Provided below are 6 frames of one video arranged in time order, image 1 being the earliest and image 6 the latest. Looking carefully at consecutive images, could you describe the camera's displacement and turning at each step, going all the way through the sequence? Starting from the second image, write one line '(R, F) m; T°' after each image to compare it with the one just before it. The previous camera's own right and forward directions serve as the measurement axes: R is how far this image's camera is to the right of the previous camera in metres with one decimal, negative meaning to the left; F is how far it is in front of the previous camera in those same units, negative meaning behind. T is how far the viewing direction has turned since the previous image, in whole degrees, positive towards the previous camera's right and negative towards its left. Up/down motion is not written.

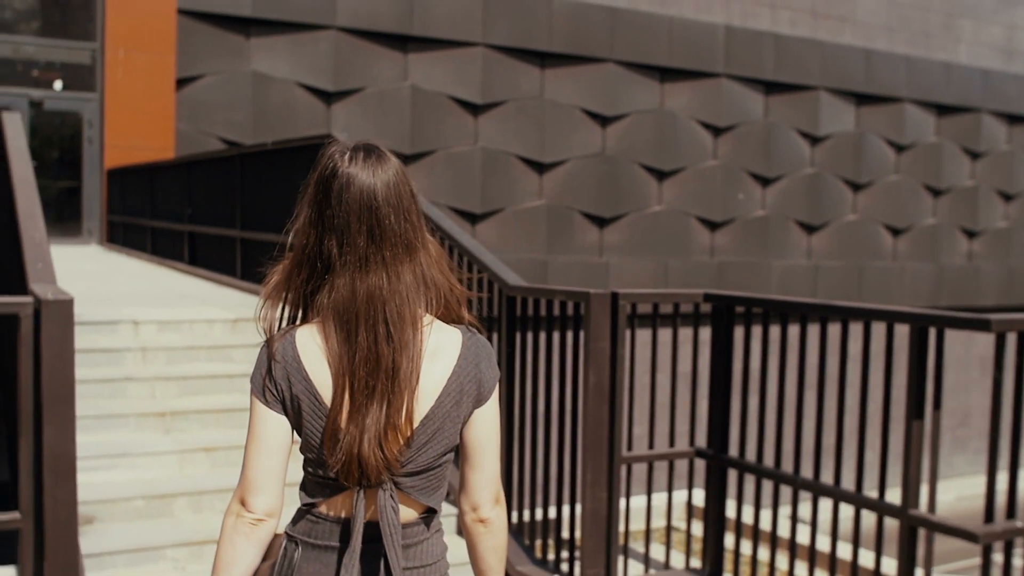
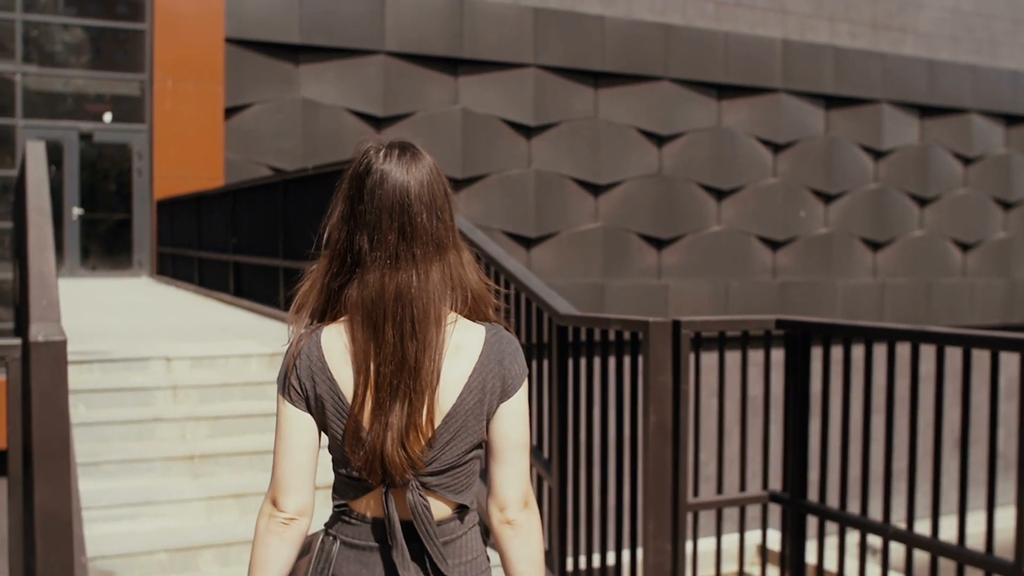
(0.0, +0.4) m; -3°
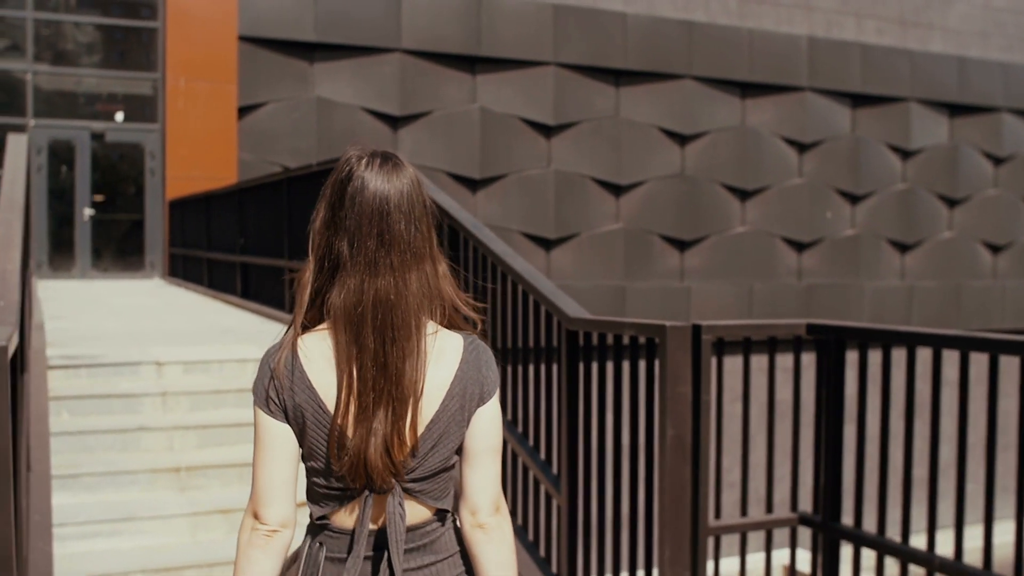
(+0.1, +0.4) m; -1°
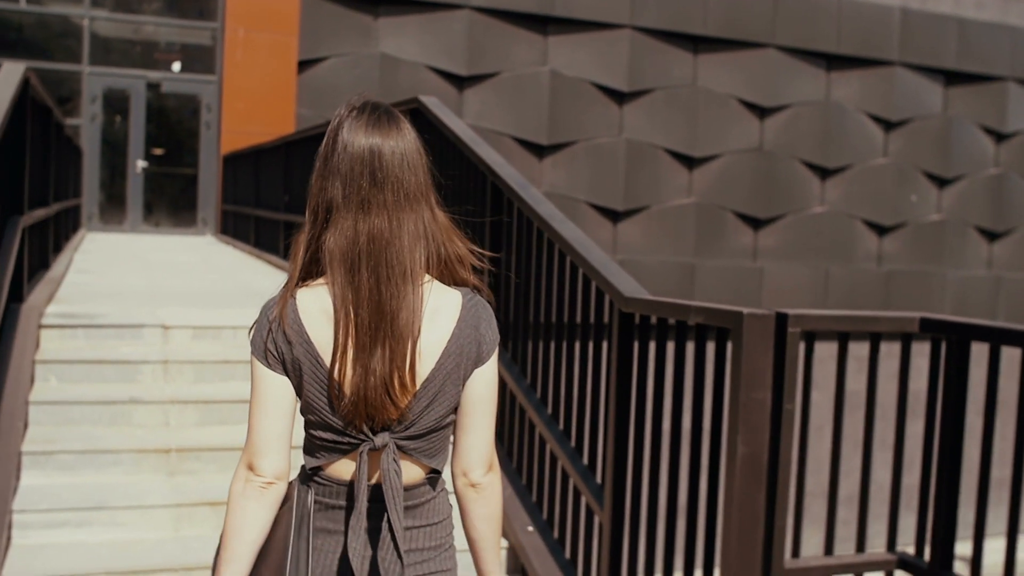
(+0.1, +0.7) m; -3°
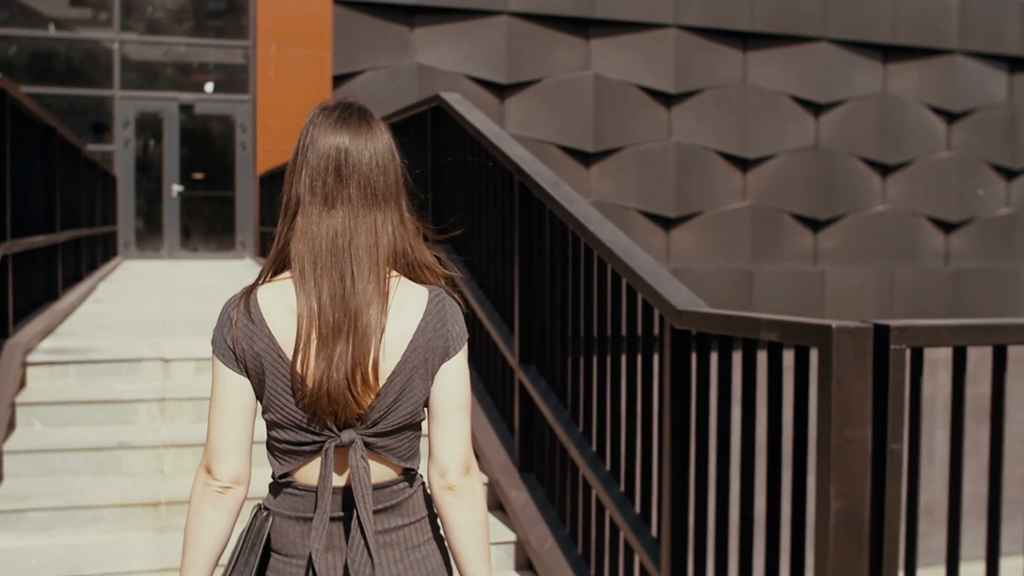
(+0.1, +0.6) m; -3°
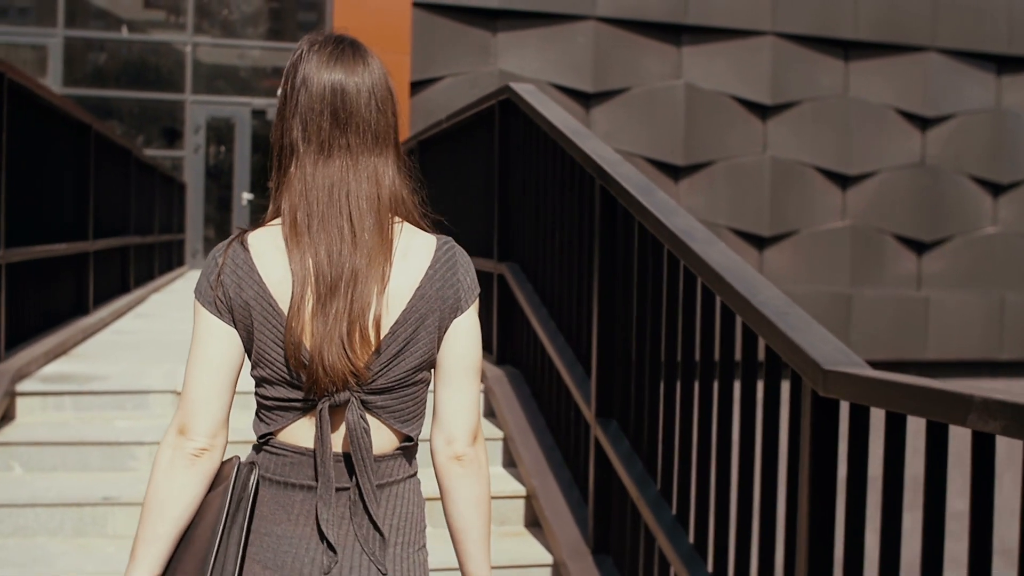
(0.0, +0.8) m; -4°
